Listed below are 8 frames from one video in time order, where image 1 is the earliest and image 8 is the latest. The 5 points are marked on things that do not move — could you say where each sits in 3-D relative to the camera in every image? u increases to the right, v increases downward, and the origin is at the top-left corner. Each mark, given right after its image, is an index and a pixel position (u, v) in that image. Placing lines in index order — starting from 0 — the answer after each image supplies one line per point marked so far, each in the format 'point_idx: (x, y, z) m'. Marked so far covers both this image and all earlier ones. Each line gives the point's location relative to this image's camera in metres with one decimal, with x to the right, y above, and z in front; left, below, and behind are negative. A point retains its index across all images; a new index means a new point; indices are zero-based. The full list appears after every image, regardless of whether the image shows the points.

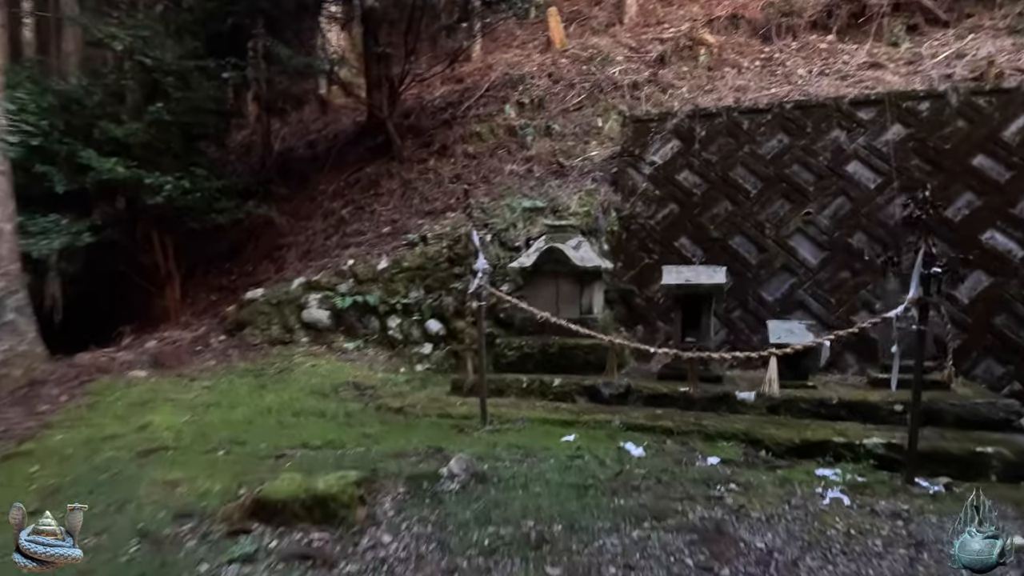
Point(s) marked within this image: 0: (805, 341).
0: (+2.1, -0.4, +4.7) m
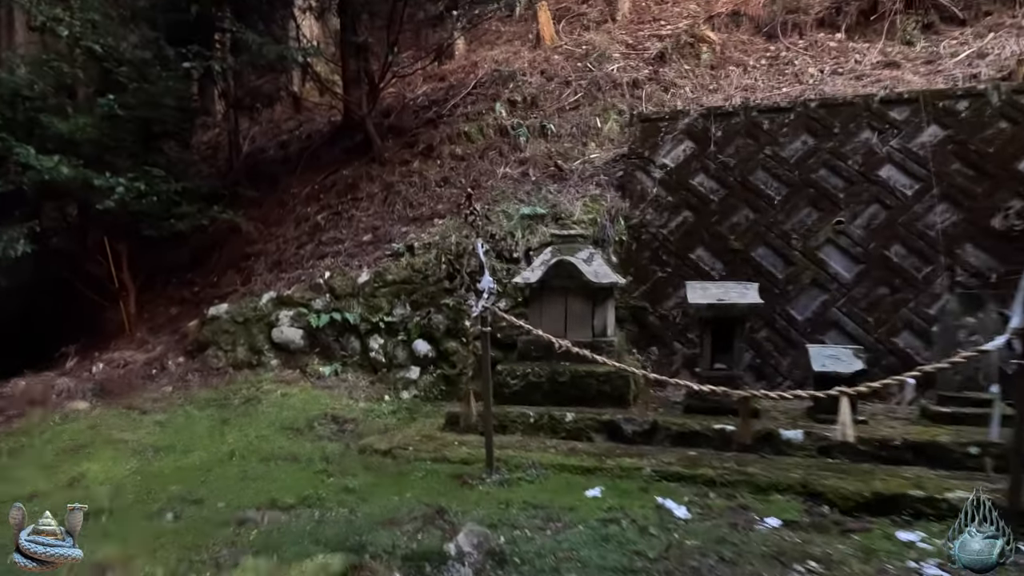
0: (+2.1, -0.5, +4.1) m
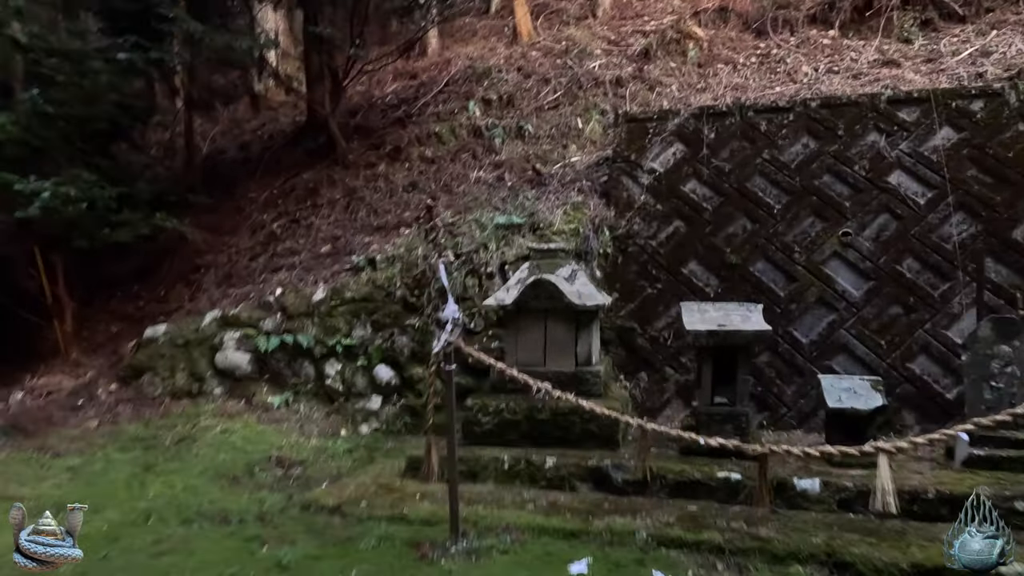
0: (+2.0, -0.6, +3.6) m
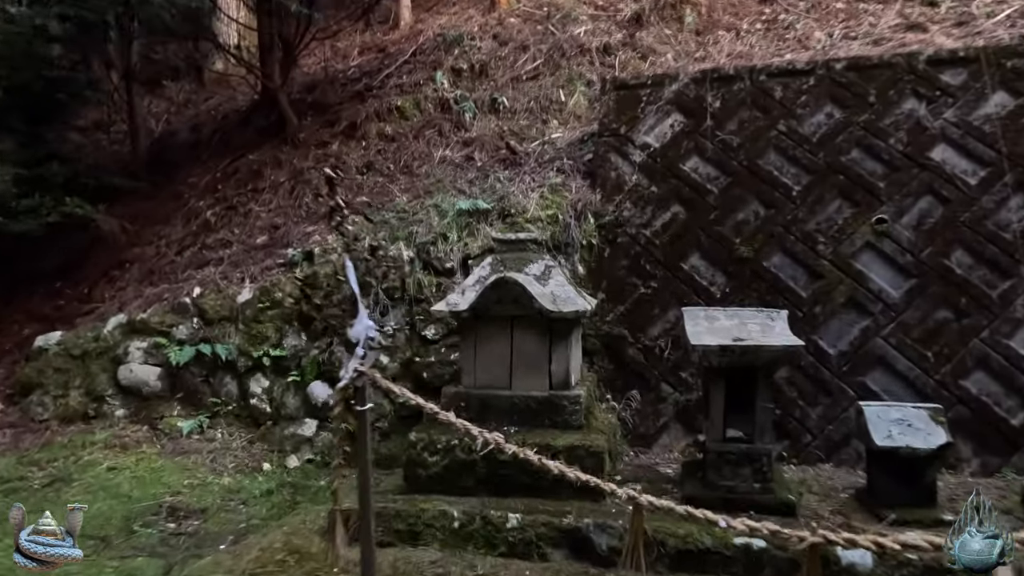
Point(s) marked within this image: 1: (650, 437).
0: (+1.8, -0.6, +2.8) m
1: (+0.8, -0.9, +3.9) m
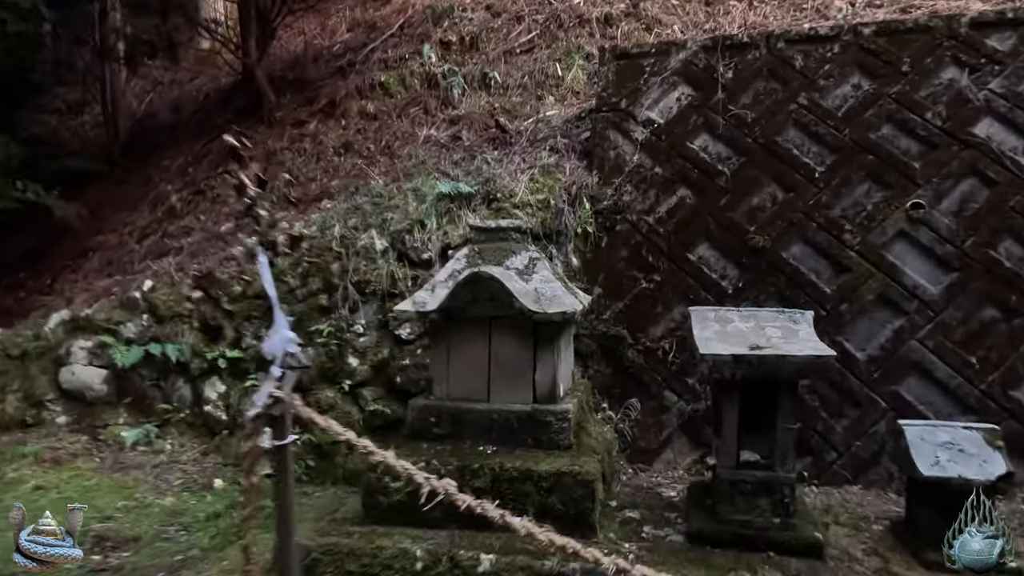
0: (+1.7, -0.6, +2.3) m
1: (+0.7, -0.9, +3.4) m
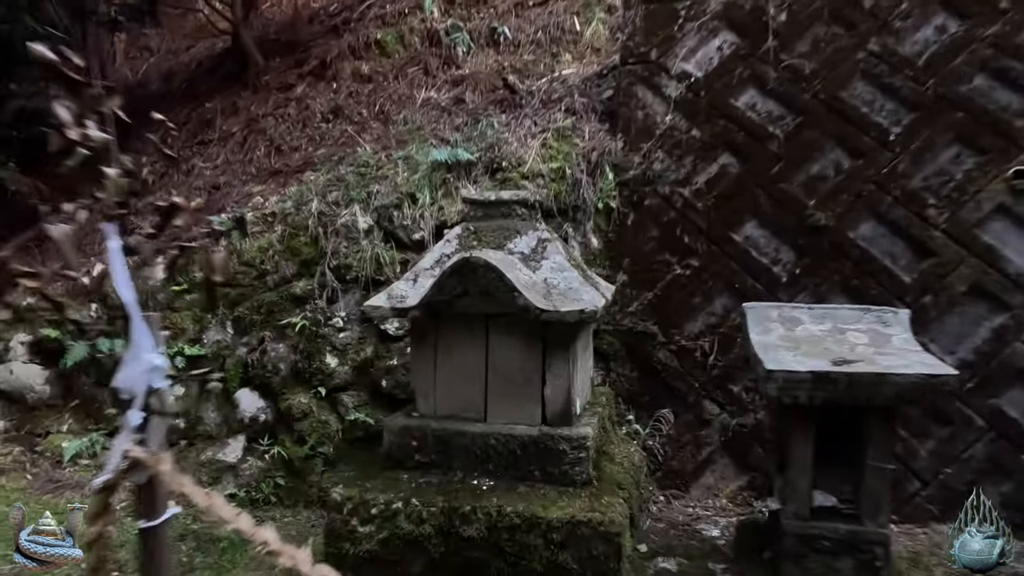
0: (+1.7, -0.6, +1.7) m
1: (+0.8, -0.8, +2.8) m
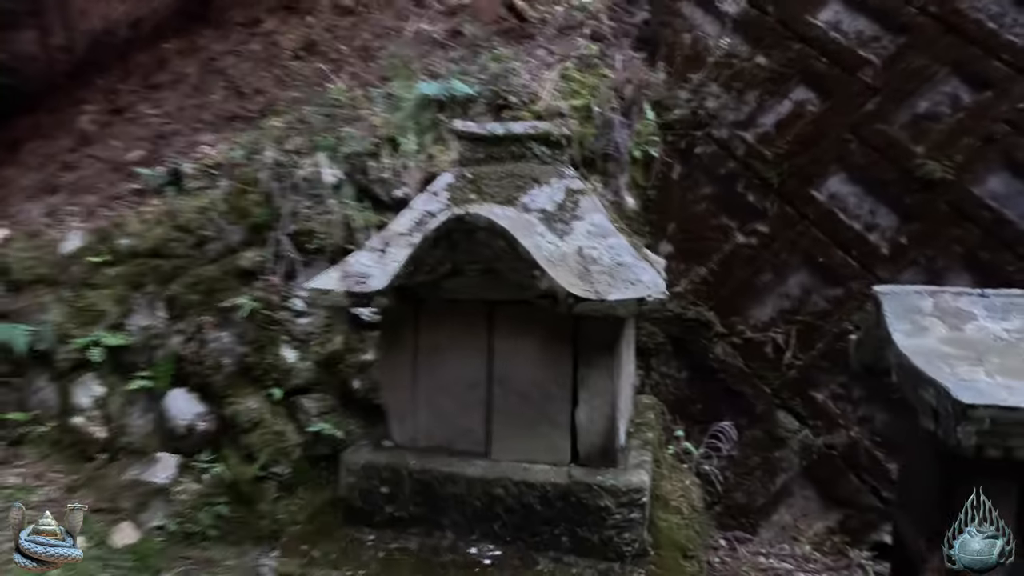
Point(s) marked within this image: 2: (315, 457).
0: (+1.7, -0.6, +1.0) m
1: (+0.8, -0.7, +2.2) m
2: (-0.7, -0.6, +2.3) m
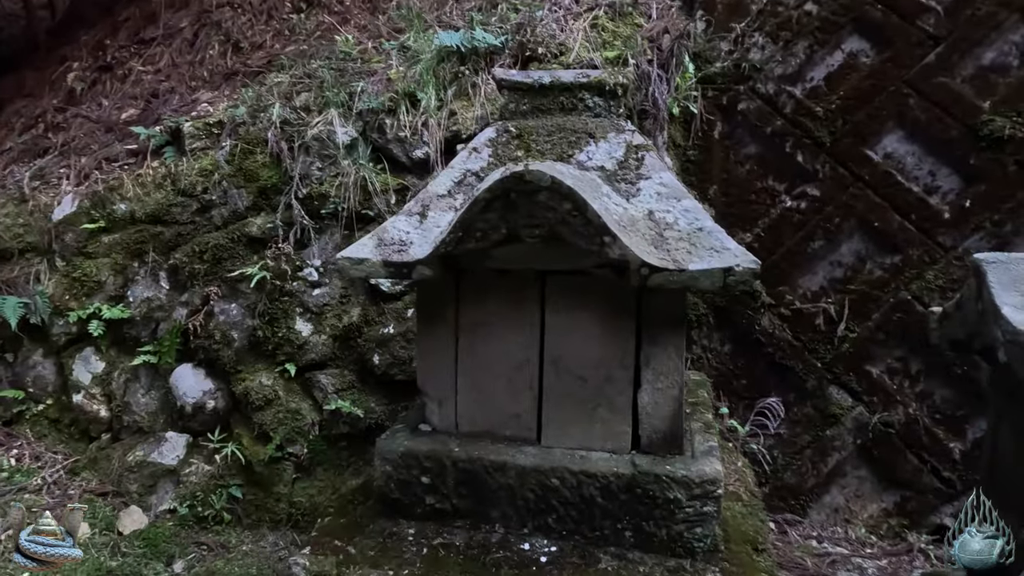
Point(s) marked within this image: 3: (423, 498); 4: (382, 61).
0: (+1.8, -0.6, +0.9) m
1: (+0.9, -0.6, +2.0) m
2: (-0.6, -0.5, +2.2) m
3: (-0.2, -0.4, +1.4) m
4: (-0.5, +0.9, +2.5) m
